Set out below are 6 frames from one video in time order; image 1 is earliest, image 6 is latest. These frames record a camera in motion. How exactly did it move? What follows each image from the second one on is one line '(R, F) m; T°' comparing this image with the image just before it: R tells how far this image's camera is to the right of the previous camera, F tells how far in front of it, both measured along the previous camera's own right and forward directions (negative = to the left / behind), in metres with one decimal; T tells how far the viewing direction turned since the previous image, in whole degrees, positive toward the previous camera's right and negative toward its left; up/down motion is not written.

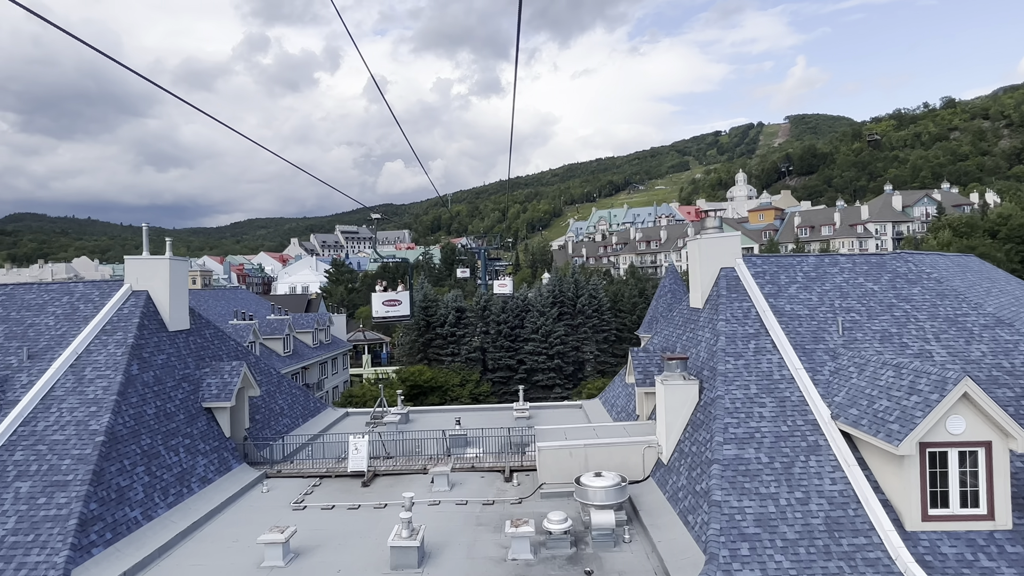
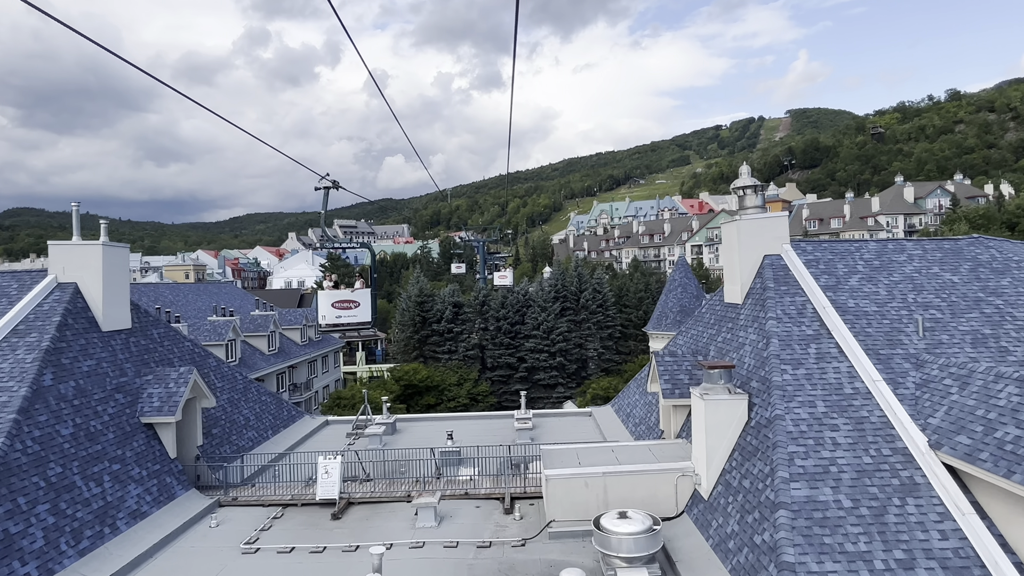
(0.0, +2.8) m; 0°
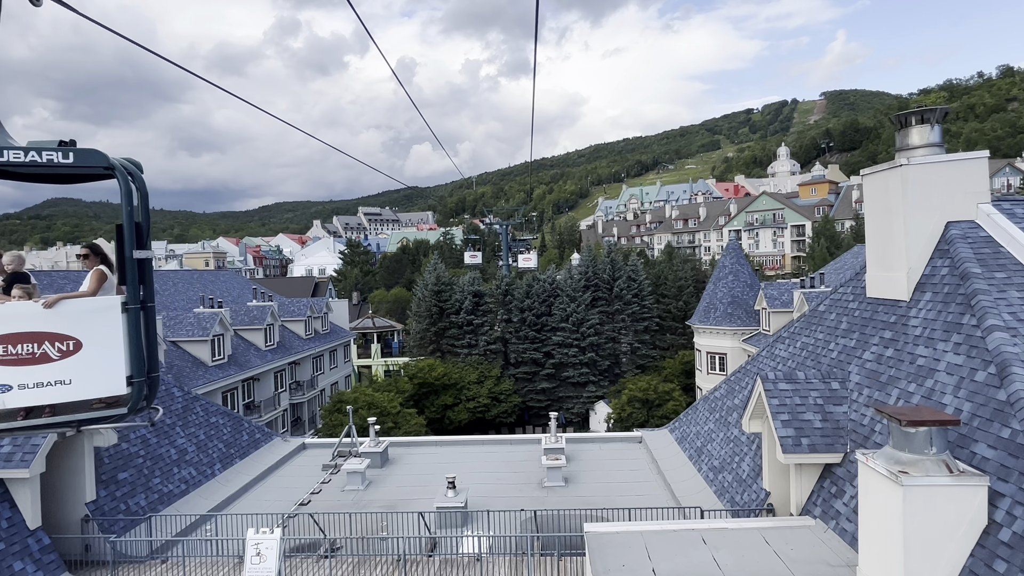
(0.0, +5.0) m; -2°
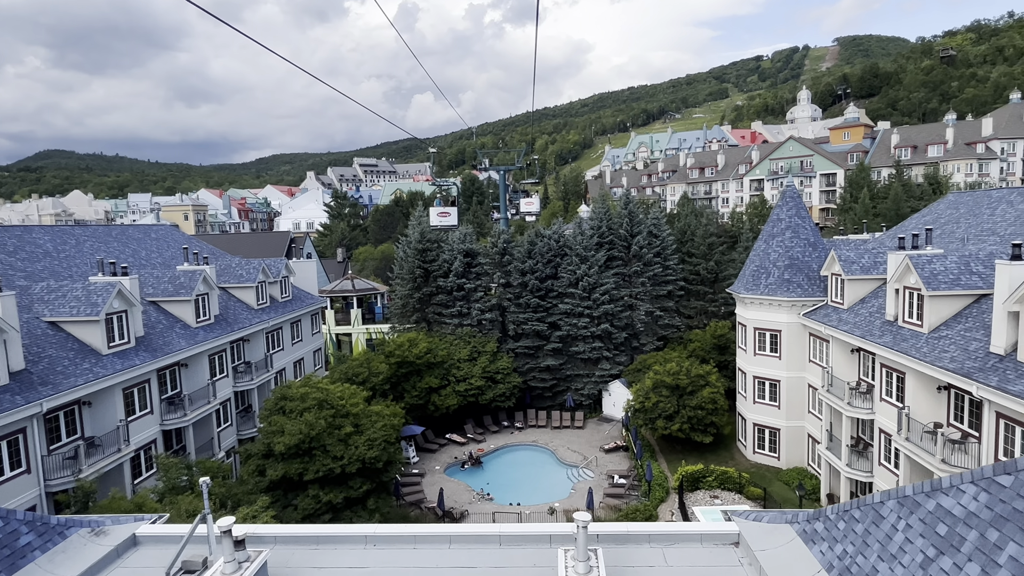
(+0.2, +7.9) m; 0°
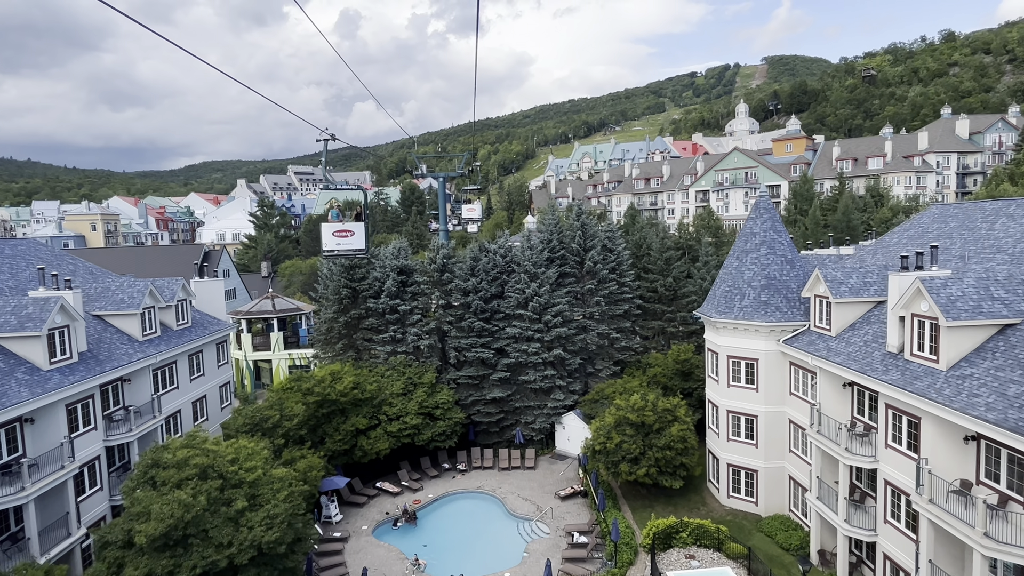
(+0.2, +4.5) m; +5°
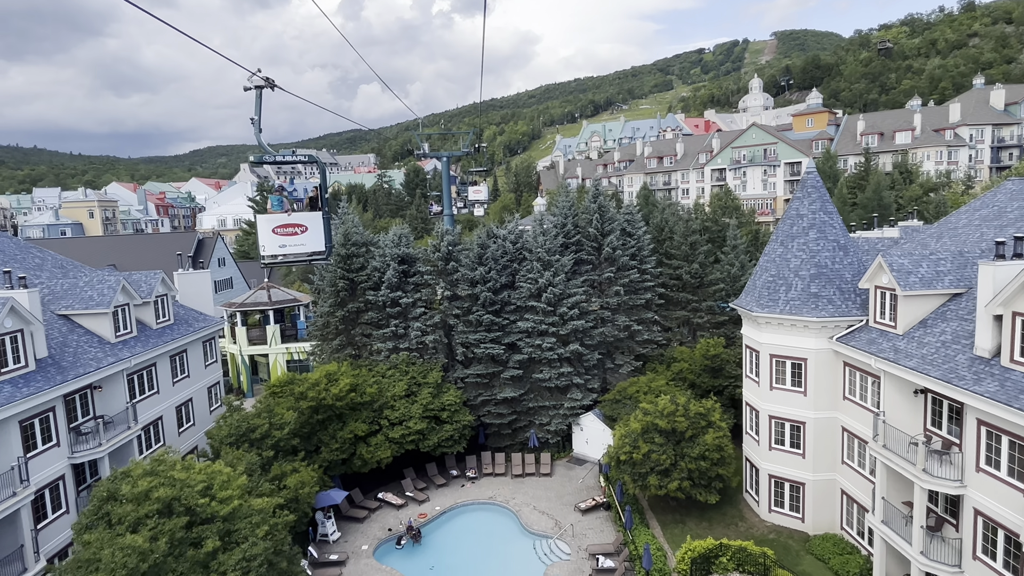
(-0.3, +3.1) m; -1°
